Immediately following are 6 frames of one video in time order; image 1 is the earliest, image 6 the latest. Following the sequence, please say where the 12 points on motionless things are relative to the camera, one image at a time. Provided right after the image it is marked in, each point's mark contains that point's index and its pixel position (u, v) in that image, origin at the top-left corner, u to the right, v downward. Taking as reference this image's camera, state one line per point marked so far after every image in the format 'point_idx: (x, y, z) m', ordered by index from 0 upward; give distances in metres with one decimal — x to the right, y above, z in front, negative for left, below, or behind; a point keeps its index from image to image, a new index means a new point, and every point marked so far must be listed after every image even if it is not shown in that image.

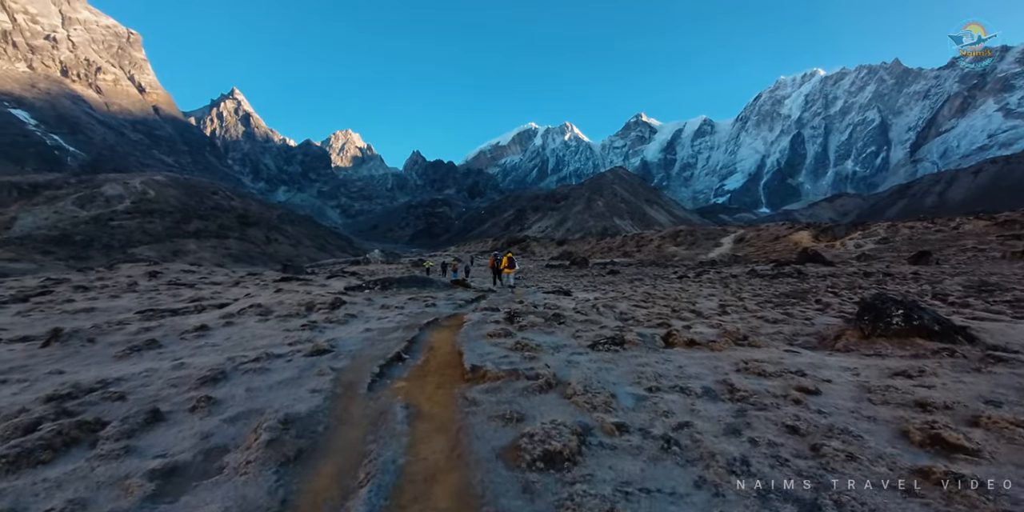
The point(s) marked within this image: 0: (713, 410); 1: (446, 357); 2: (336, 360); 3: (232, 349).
0: (+3.9, -3.0, +10.0) m
1: (-2.1, -3.3, +16.8) m
2: (-5.5, -3.3, +16.1) m
3: (-10.3, -3.5, +19.3) m
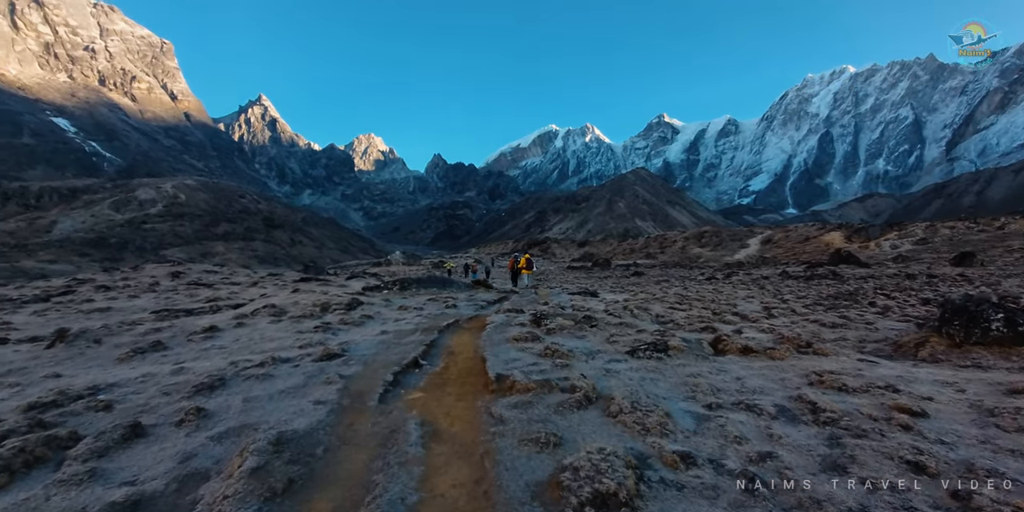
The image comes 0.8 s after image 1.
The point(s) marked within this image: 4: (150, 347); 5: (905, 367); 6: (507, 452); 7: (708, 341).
0: (+4.5, -2.8, +8.1) m
1: (-1.3, -3.1, +15.1) m
2: (-4.7, -3.1, +14.6) m
3: (-9.4, -3.3, +18.0) m
4: (-13.6, -3.5, +19.6) m
5: (+9.3, -2.7, +12.3) m
6: (-0.1, -3.1, +8.1) m
7: (+6.0, -2.6, +15.9) m
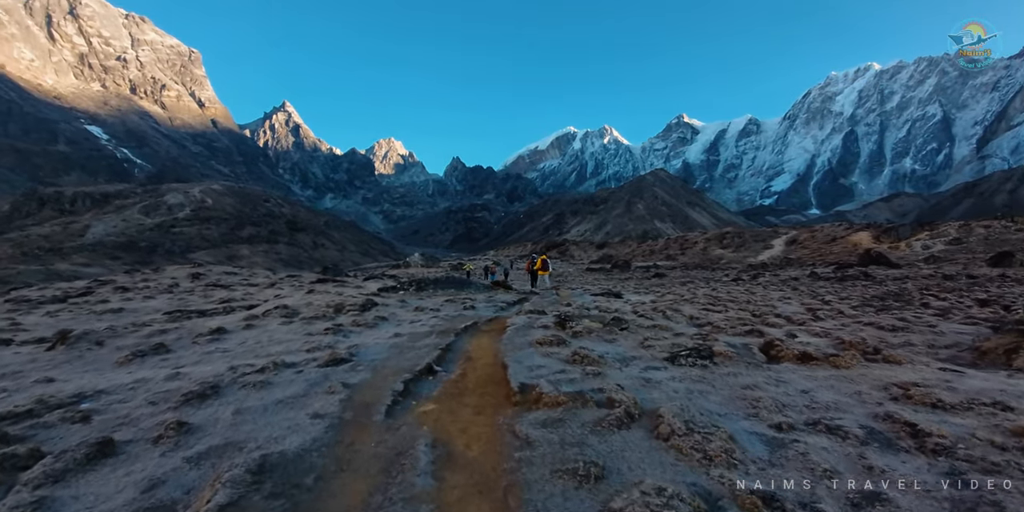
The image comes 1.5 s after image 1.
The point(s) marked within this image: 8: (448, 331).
0: (+4.8, -2.6, +6.4) m
1: (-0.6, -3.0, +13.6) m
2: (-4.1, -3.0, +13.2) m
3: (-8.7, -3.2, +16.8) m
4: (-12.8, -3.4, +18.5) m
5: (+9.9, -2.5, +10.5) m
6: (+0.3, -2.9, +6.5) m
7: (+6.7, -2.4, +14.1) m
8: (-2.5, -2.9, +19.9) m
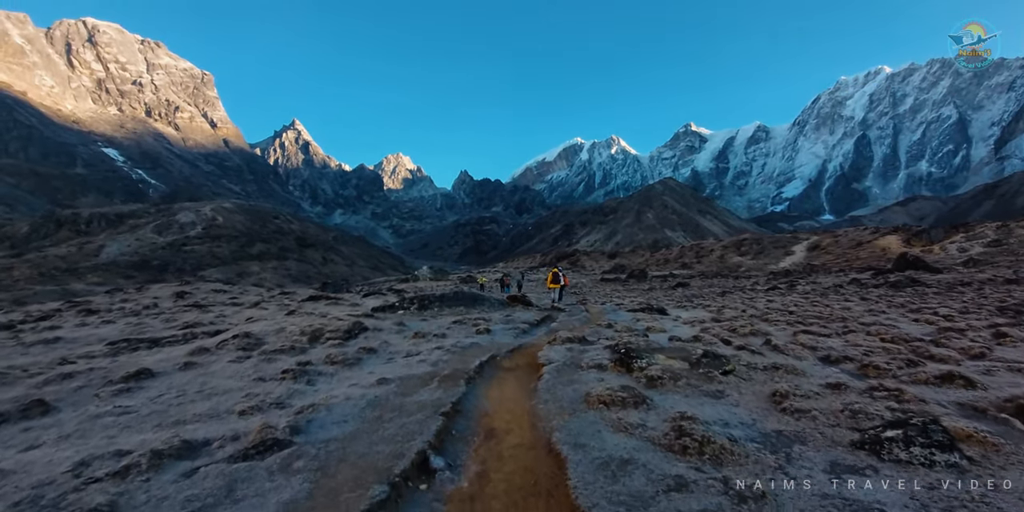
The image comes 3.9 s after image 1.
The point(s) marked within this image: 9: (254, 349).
0: (+5.6, -2.4, +0.2) m
1: (+0.2, -3.1, +7.5) m
2: (-3.2, -3.1, +7.1) m
3: (-7.7, -3.5, +10.8) m
4: (-11.9, -3.8, +12.6) m
5: (+10.7, -2.3, +4.2) m
6: (+1.0, -2.8, +0.4) m
7: (+7.5, -2.4, +7.9) m
8: (-1.5, -3.1, +13.9) m
9: (-9.6, -3.5, +19.2) m
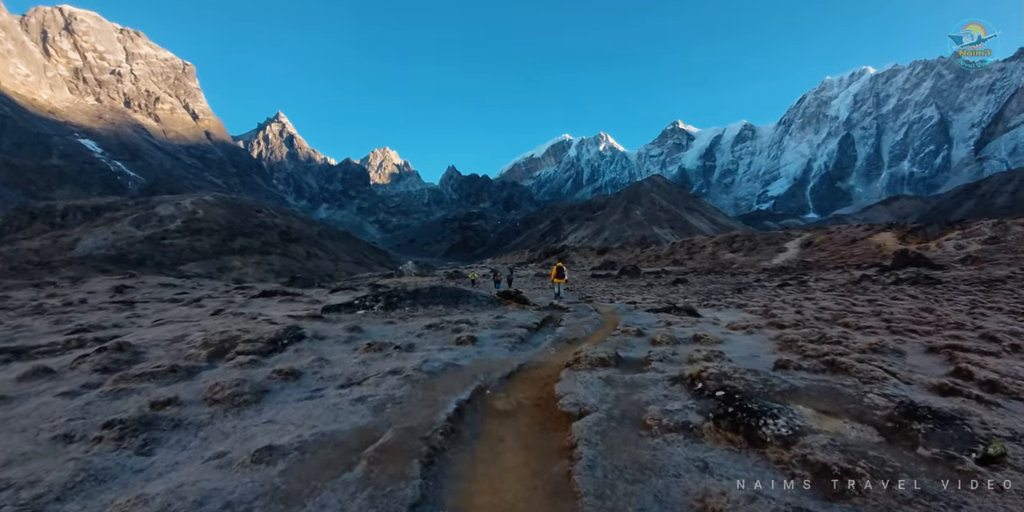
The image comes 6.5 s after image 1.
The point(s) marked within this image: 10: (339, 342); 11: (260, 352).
0: (+5.9, -2.0, -5.9) m
1: (+0.4, -2.6, +1.3) m
2: (-3.0, -2.6, +0.8) m
3: (-7.6, -3.0, +4.4) m
4: (-11.8, -3.2, +6.1) m
5: (+10.9, -1.8, -1.8) m
6: (+1.4, -2.3, -5.8) m
7: (+7.7, -1.9, +1.8) m
8: (-1.5, -2.6, +7.6) m
9: (-9.7, -2.8, +12.8) m
10: (-5.3, -2.5, +15.9) m
11: (-6.9, -2.6, +14.2) m
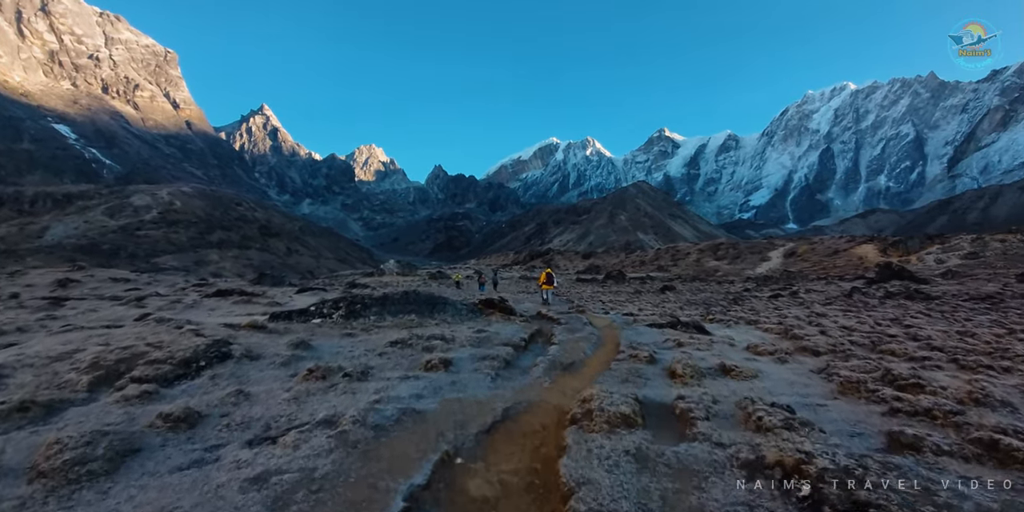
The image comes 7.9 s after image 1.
0: (+6.2, -2.2, -8.9) m
1: (+0.4, -2.7, -1.9) m
2: (-3.0, -2.6, -2.5) m
3: (-7.7, -2.8, +1.0) m
4: (-12.0, -2.9, +2.6) m
5: (+11.1, -2.2, -4.6) m
6: (+1.6, -2.4, -8.9) m
7: (+7.7, -2.2, -1.1) m
8: (-1.6, -2.6, +4.4) m
9: (-10.0, -2.7, +9.3) m
10: (-5.7, -2.5, +12.5) m
11: (-7.3, -2.5, +10.8) m
